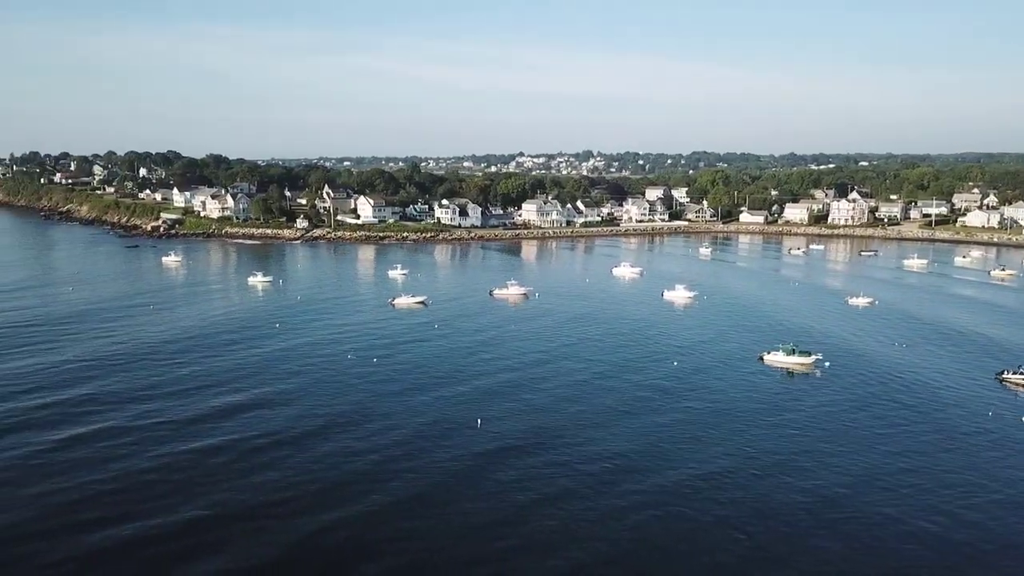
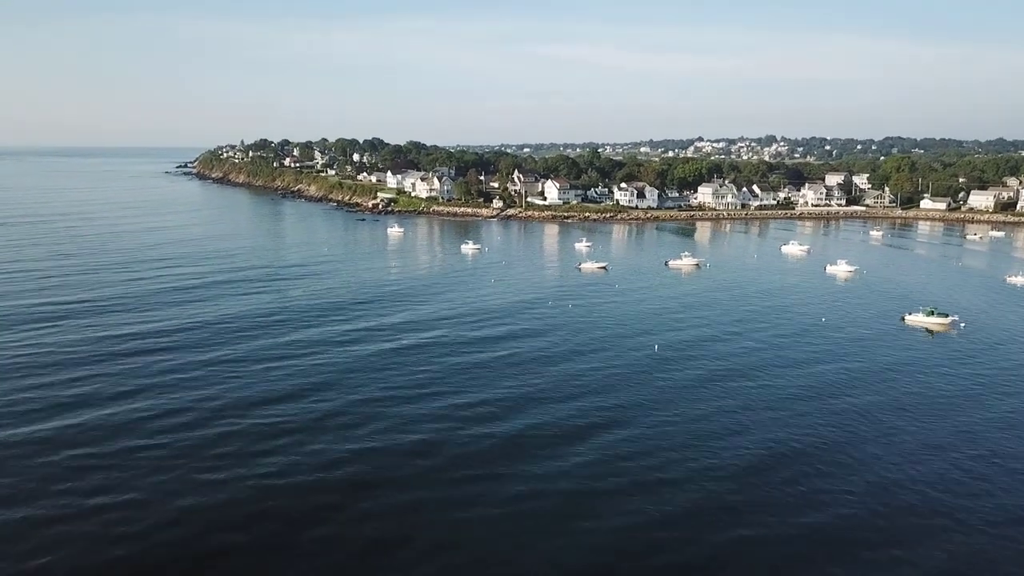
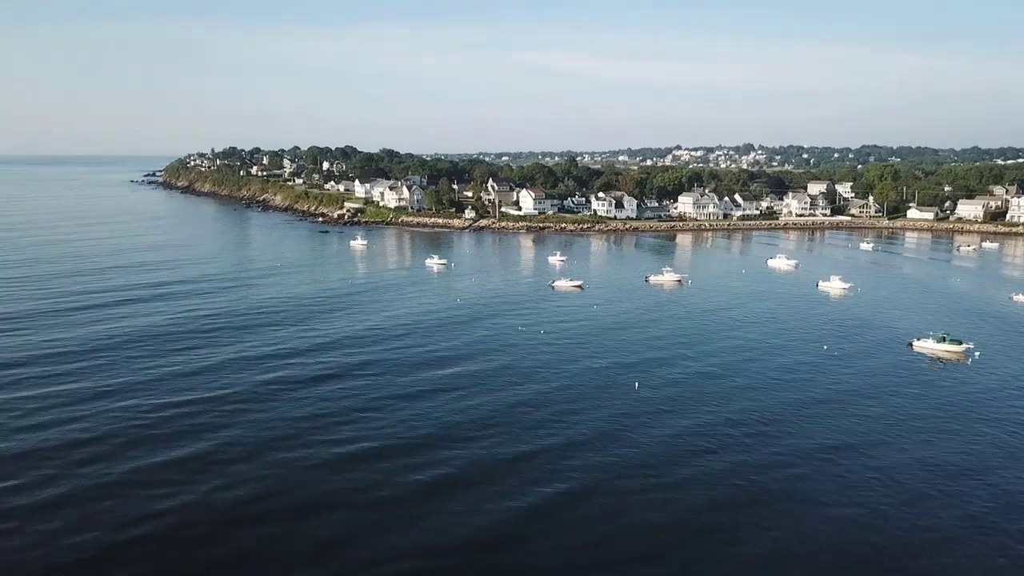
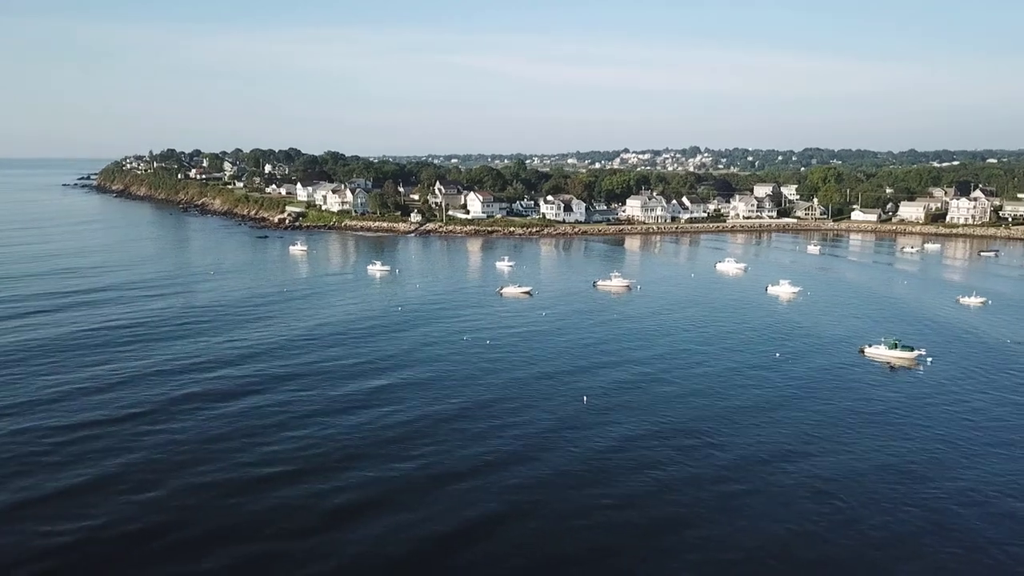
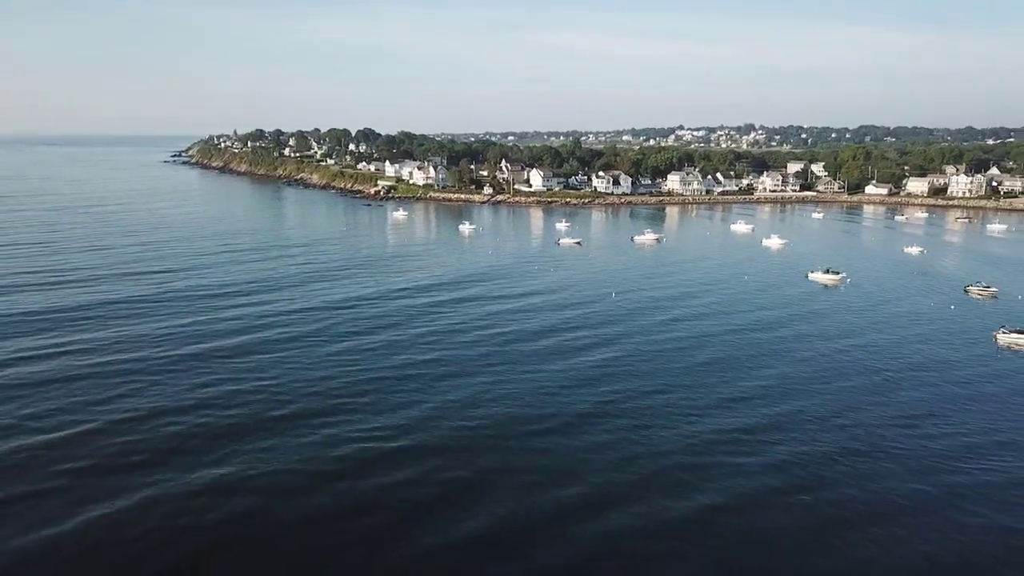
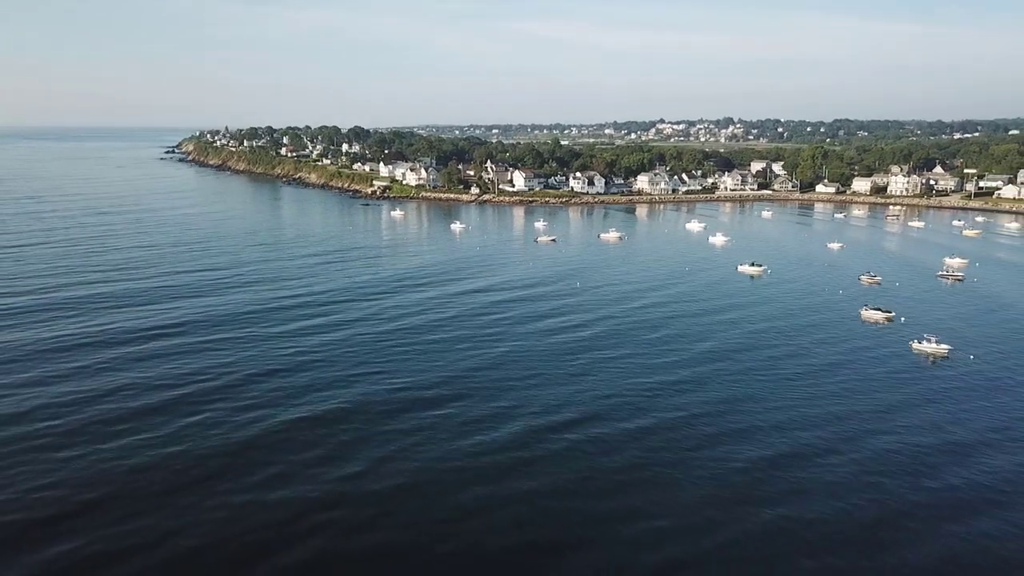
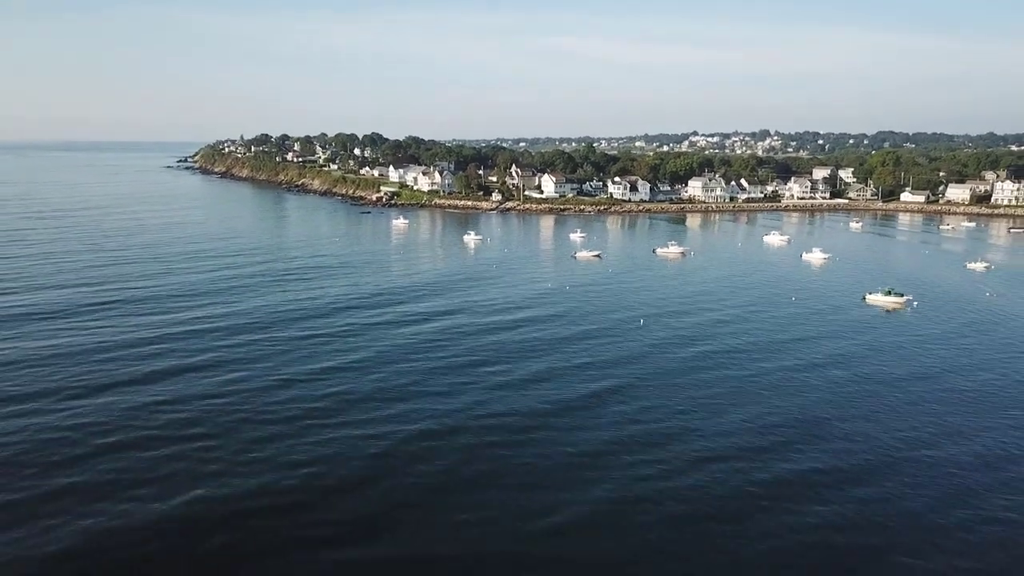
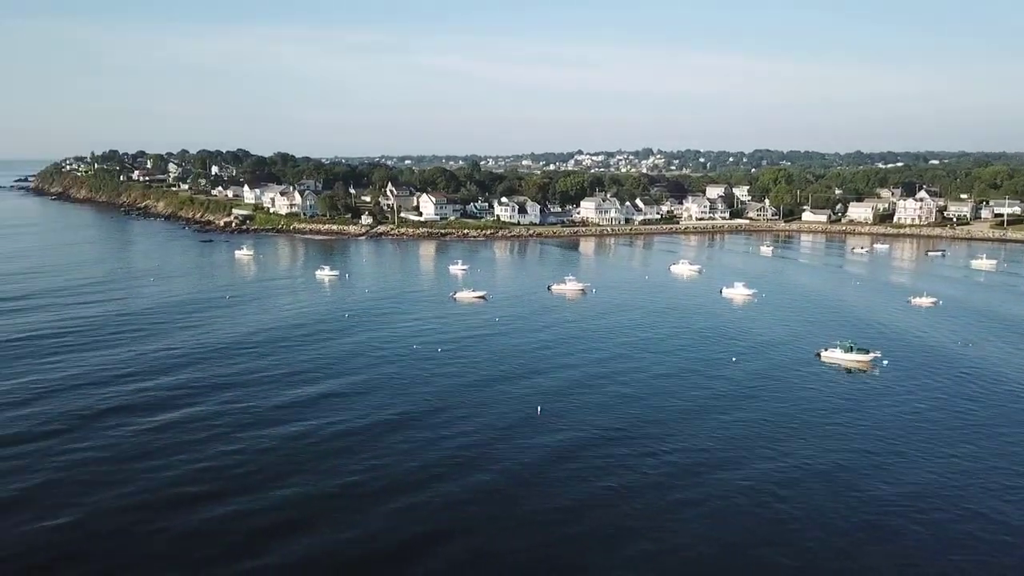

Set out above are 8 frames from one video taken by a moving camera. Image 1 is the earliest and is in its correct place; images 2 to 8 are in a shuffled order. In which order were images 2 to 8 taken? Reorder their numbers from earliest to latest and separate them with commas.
8, 4, 3, 2, 7, 5, 6
